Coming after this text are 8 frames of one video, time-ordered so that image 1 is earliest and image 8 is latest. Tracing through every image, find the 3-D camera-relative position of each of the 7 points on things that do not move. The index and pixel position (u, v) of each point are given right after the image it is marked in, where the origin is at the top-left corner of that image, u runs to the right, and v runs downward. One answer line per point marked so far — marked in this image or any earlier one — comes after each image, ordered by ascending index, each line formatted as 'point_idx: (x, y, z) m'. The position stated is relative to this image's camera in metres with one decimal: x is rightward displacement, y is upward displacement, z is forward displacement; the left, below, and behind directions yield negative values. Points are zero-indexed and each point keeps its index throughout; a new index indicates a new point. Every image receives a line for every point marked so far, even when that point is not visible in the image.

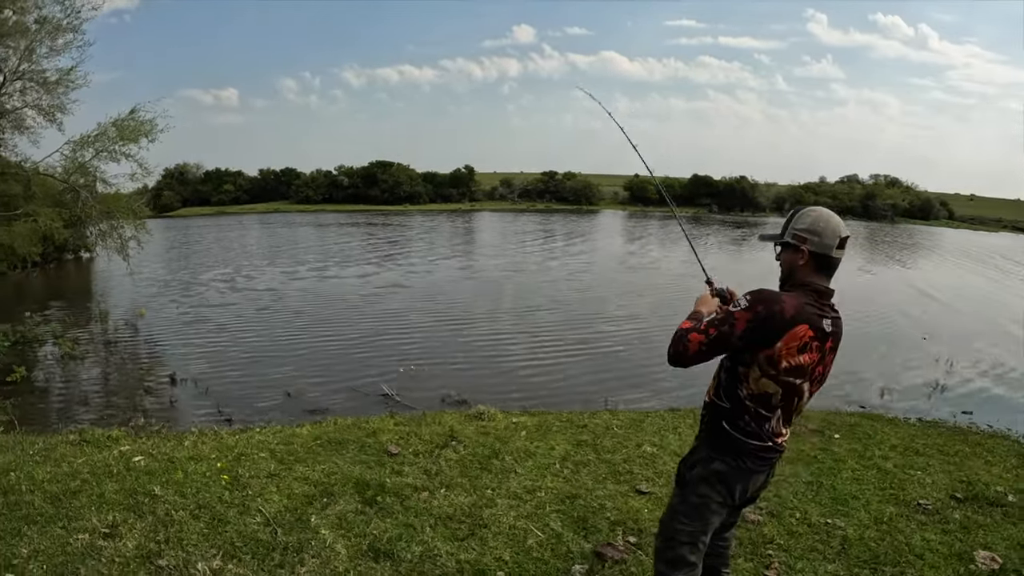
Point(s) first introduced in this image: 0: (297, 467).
0: (-1.8, -1.4, +5.8) m
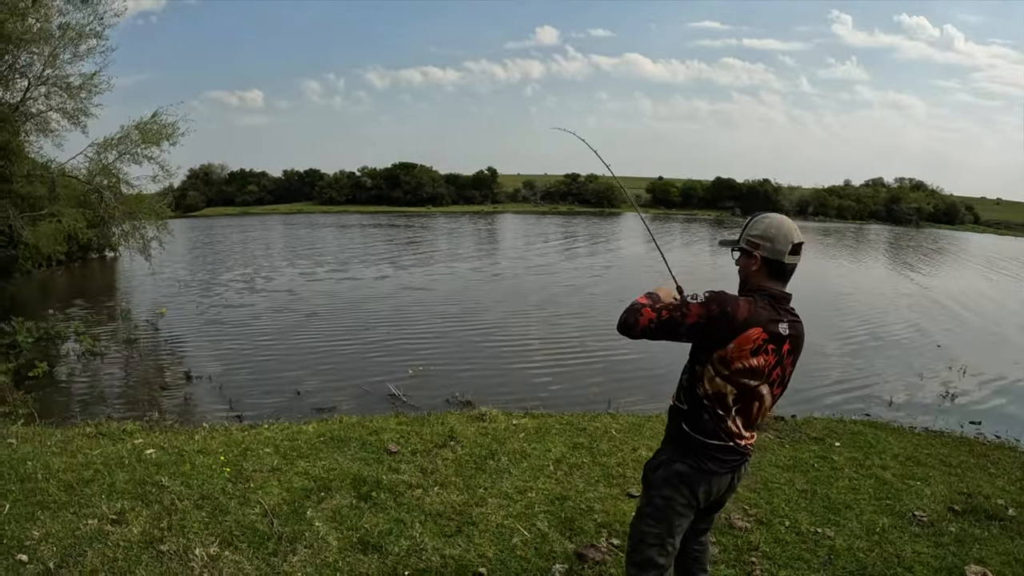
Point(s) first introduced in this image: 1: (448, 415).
0: (-1.9, -1.5, +6.1) m
1: (-0.7, -1.4, +8.1) m
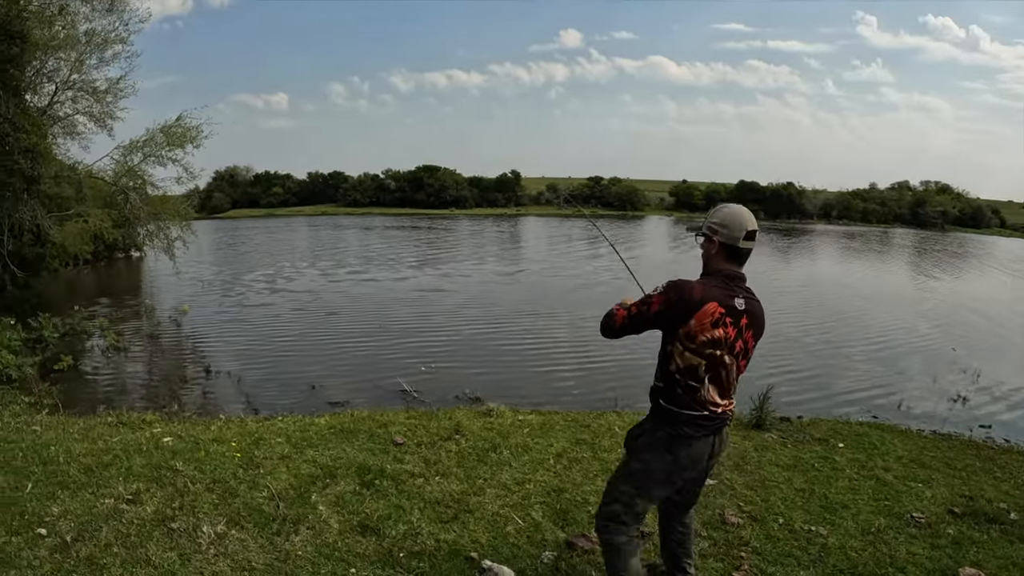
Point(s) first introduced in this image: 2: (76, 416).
0: (-1.8, -1.4, +6.3) m
1: (-0.7, -1.4, +8.3) m
2: (-6.1, -1.8, +9.9) m
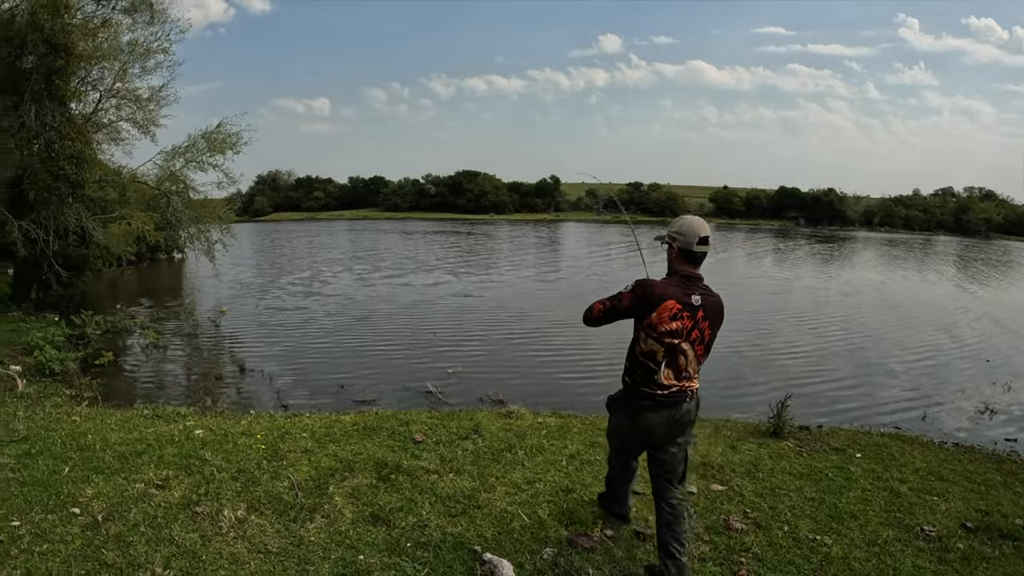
0: (-1.7, -1.4, +6.5) m
1: (-0.4, -1.5, +8.4) m
2: (-5.8, -1.7, +10.3) m
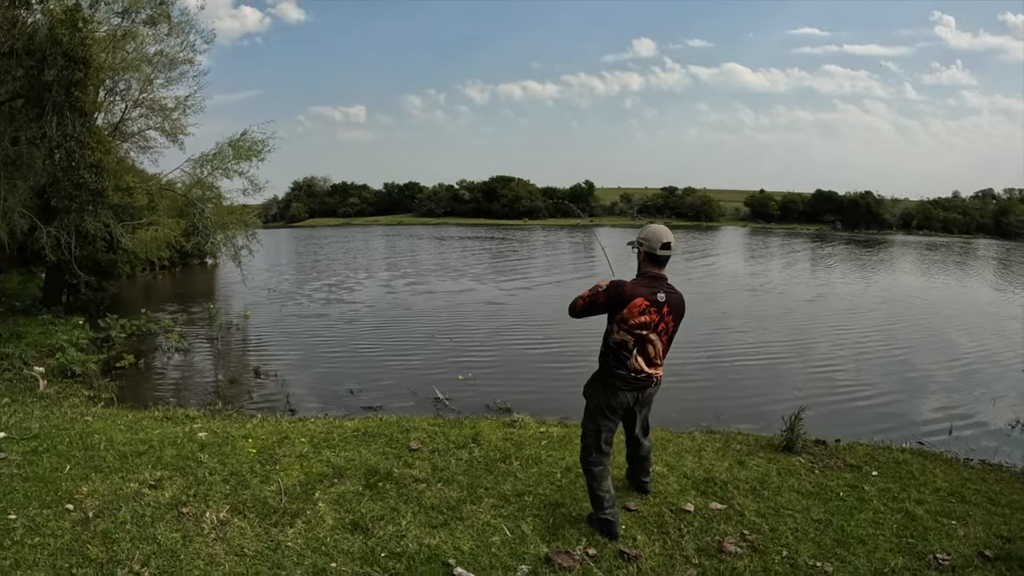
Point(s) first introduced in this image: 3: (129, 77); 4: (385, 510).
0: (-1.7, -1.5, +6.5) m
1: (-0.4, -1.6, +8.4) m
2: (-5.7, -1.9, +10.5) m
3: (-10.8, +6.0, +19.9) m
4: (-0.8, -1.5, +4.8) m
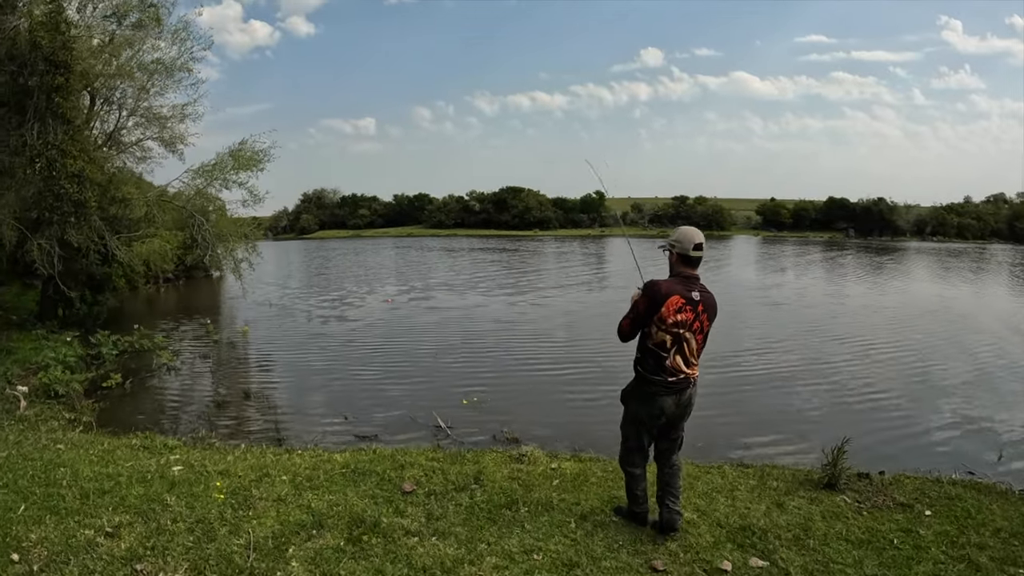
0: (-1.7, -1.7, +5.7) m
1: (-0.3, -1.8, +7.6) m
2: (-5.5, -2.1, +9.7) m
3: (-10.6, +5.5, +19.4) m
4: (-0.8, -1.7, +4.0) m
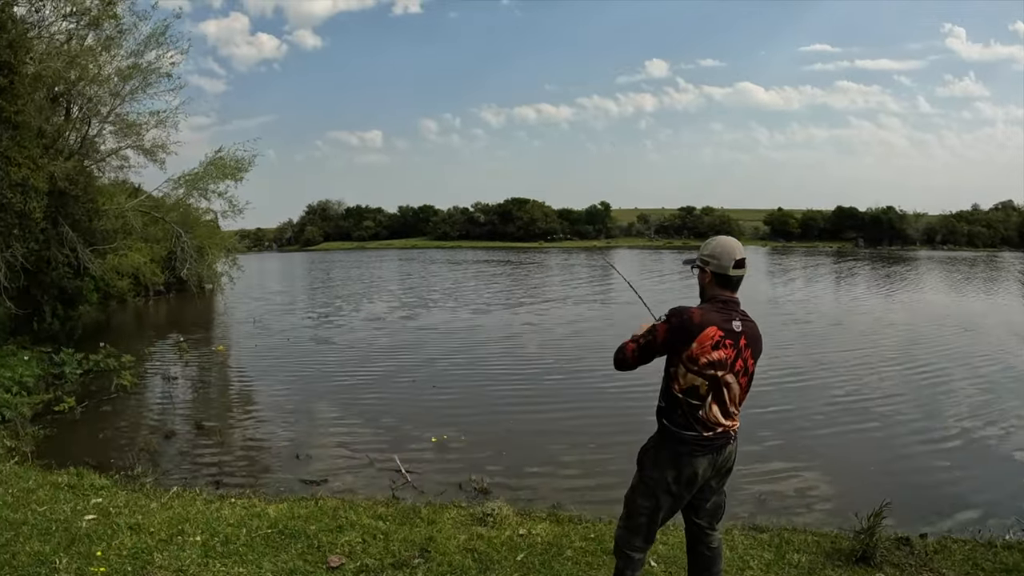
0: (-2.0, -1.9, +4.5) m
1: (-0.6, -2.0, +6.3) m
2: (-5.8, -2.4, +8.6) m
3: (-10.9, +5.1, +18.3) m
4: (-1.1, -1.8, +2.7) m
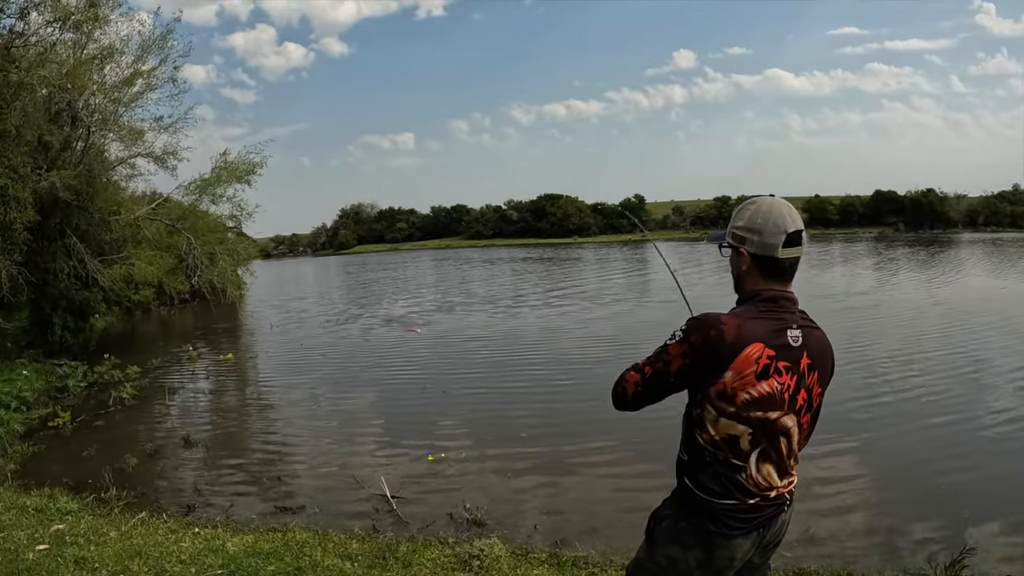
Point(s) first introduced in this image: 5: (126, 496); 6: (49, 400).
0: (-2.1, -1.9, +3.5) m
1: (-0.6, -2.0, +5.3) m
2: (-5.7, -2.5, +7.8) m
3: (-10.6, +4.9, +17.8) m
4: (-1.4, -1.8, +1.8) m
5: (-4.7, -2.6, +8.8) m
6: (-9.7, -2.5, +14.9) m
